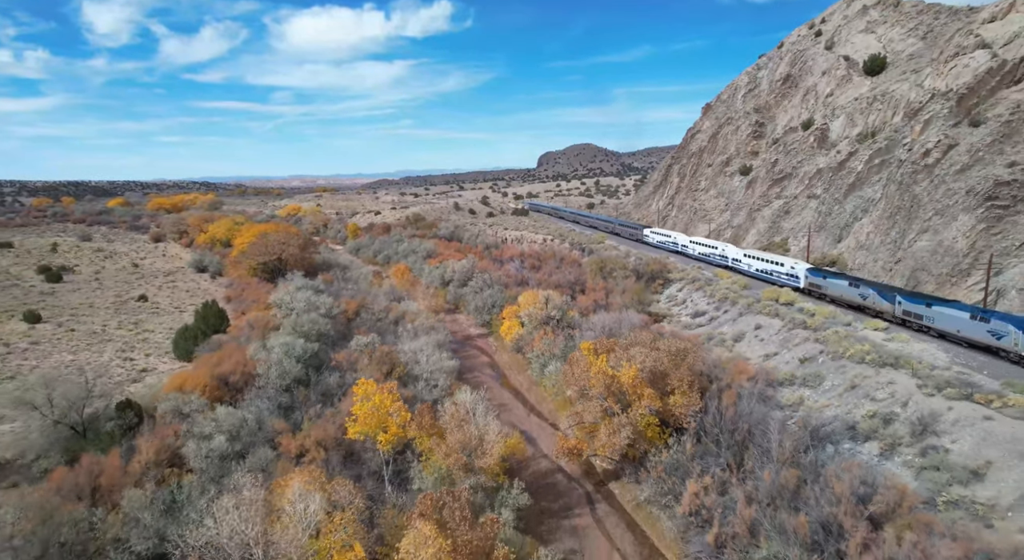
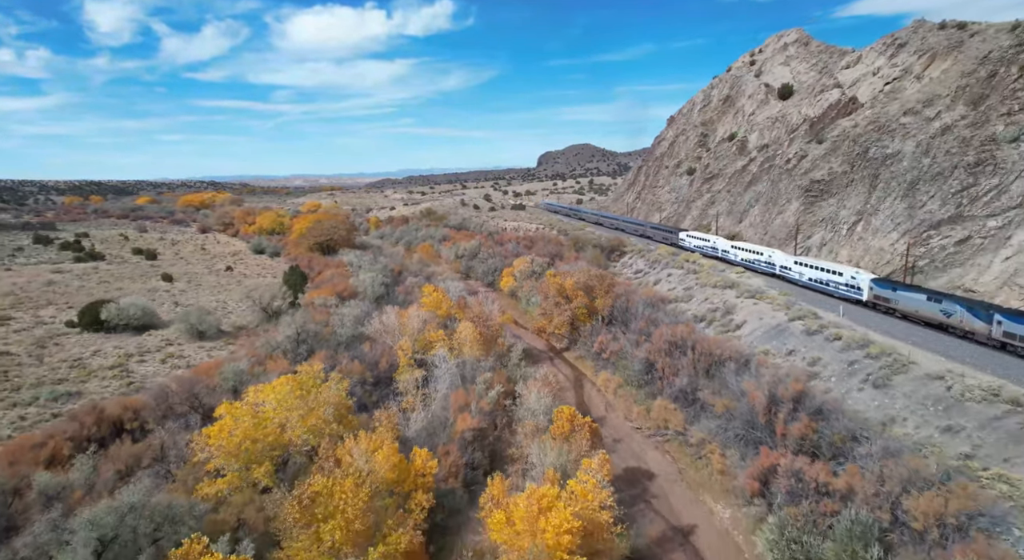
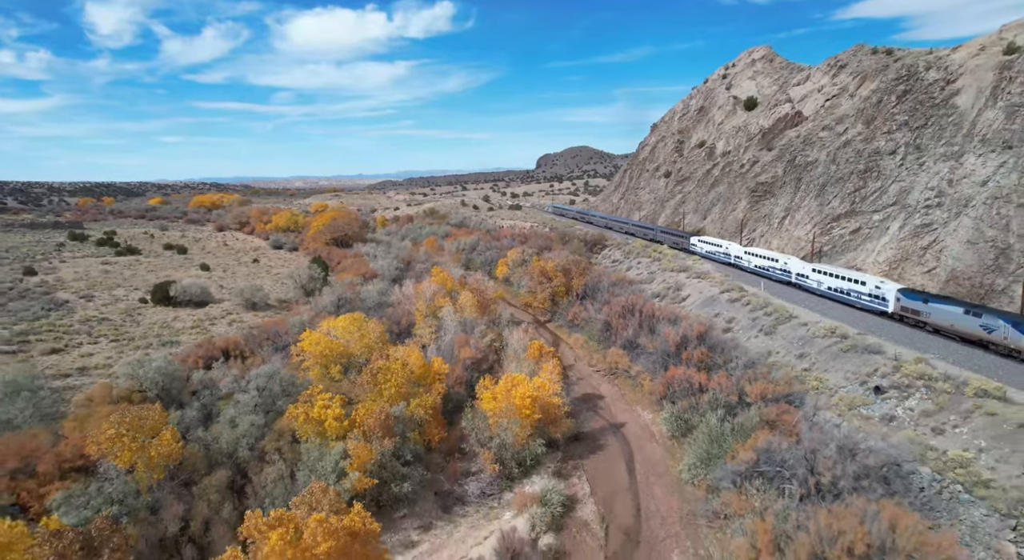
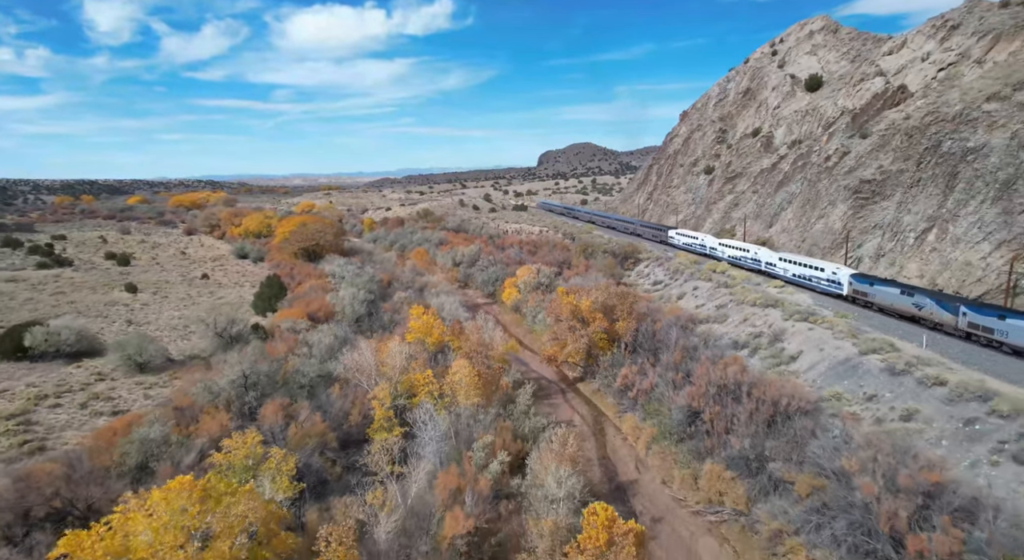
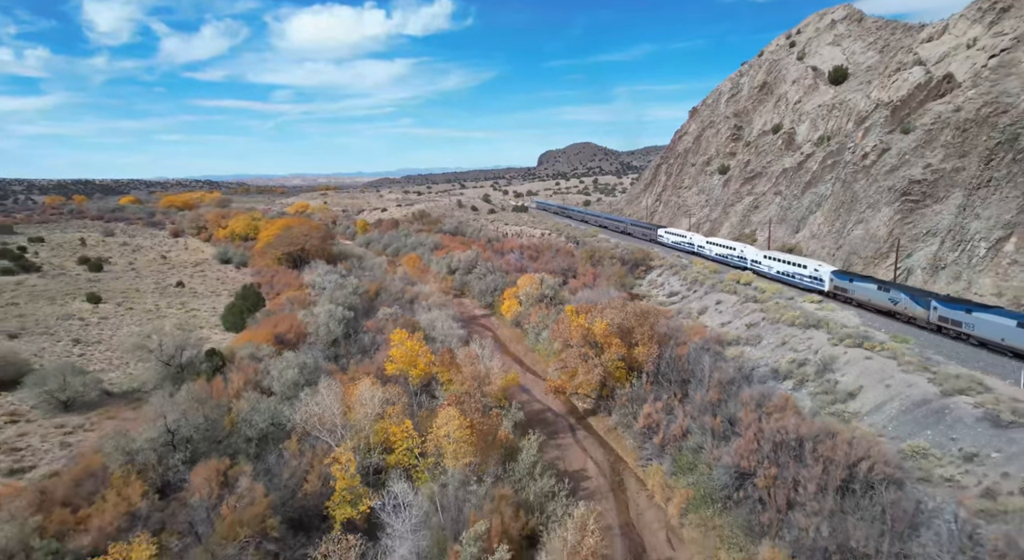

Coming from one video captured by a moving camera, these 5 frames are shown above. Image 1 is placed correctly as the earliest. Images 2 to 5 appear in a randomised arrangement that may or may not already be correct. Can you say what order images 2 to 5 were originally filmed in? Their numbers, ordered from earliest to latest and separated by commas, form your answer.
5, 4, 2, 3
